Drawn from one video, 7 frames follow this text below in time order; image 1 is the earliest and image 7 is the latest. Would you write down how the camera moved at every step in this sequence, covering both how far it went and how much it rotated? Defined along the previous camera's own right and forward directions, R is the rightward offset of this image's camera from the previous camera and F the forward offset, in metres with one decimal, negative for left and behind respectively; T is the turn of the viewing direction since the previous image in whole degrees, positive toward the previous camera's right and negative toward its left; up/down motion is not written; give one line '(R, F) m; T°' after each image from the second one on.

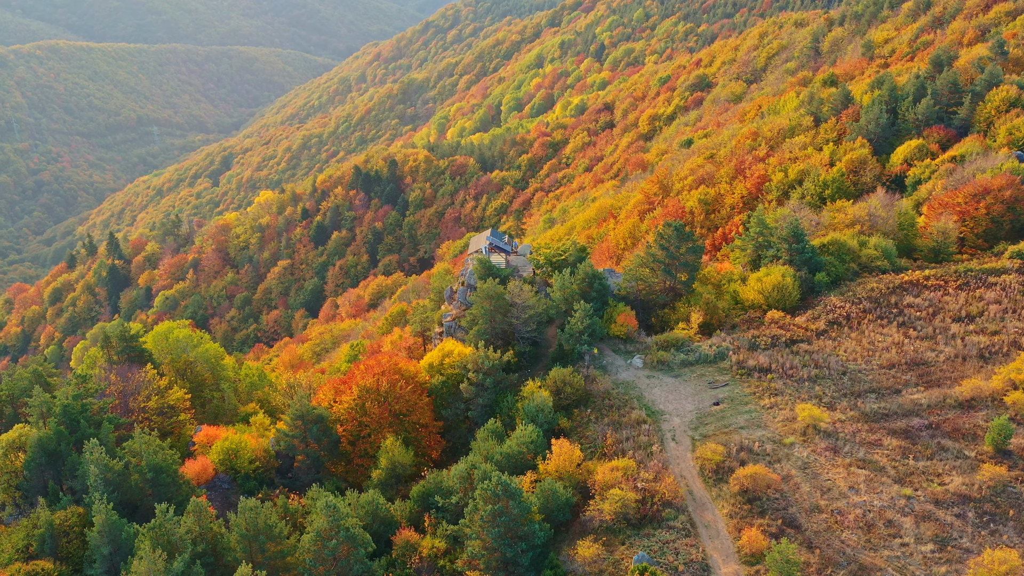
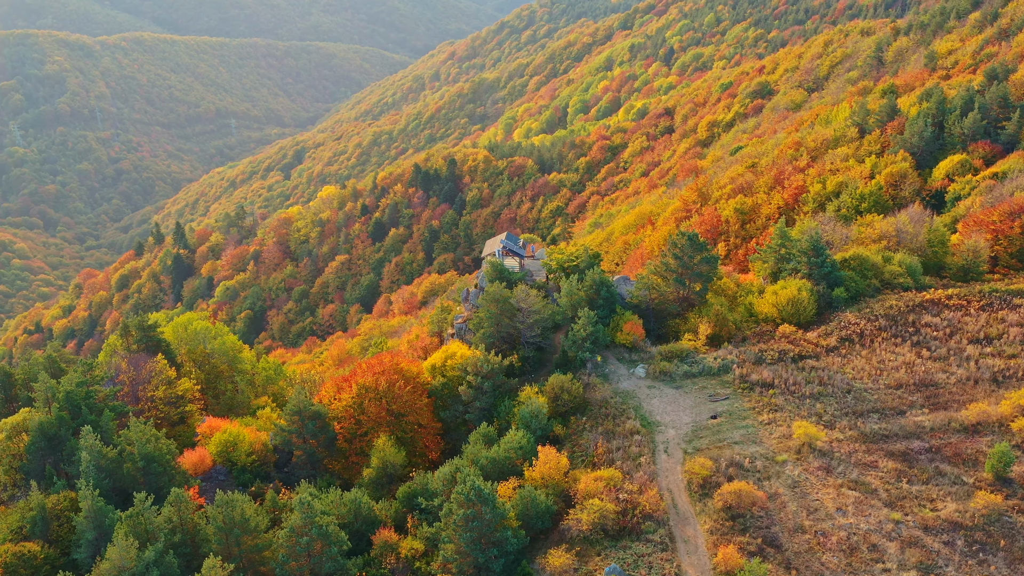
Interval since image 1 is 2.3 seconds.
(+2.8, +0.2) m; -4°
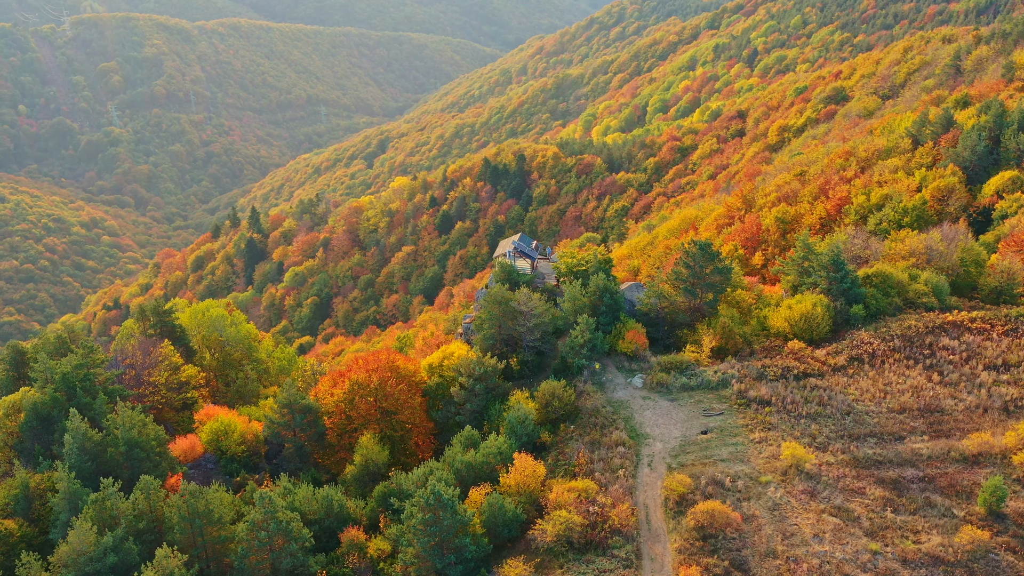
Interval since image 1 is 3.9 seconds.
(+3.5, +0.6) m; -4°
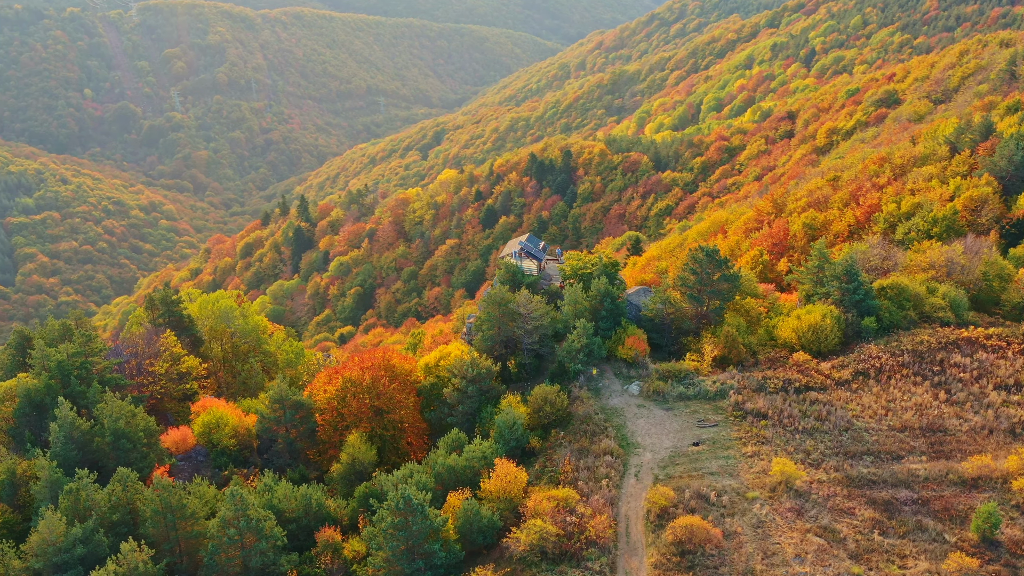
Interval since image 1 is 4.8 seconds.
(+2.4, +0.7) m; -3°
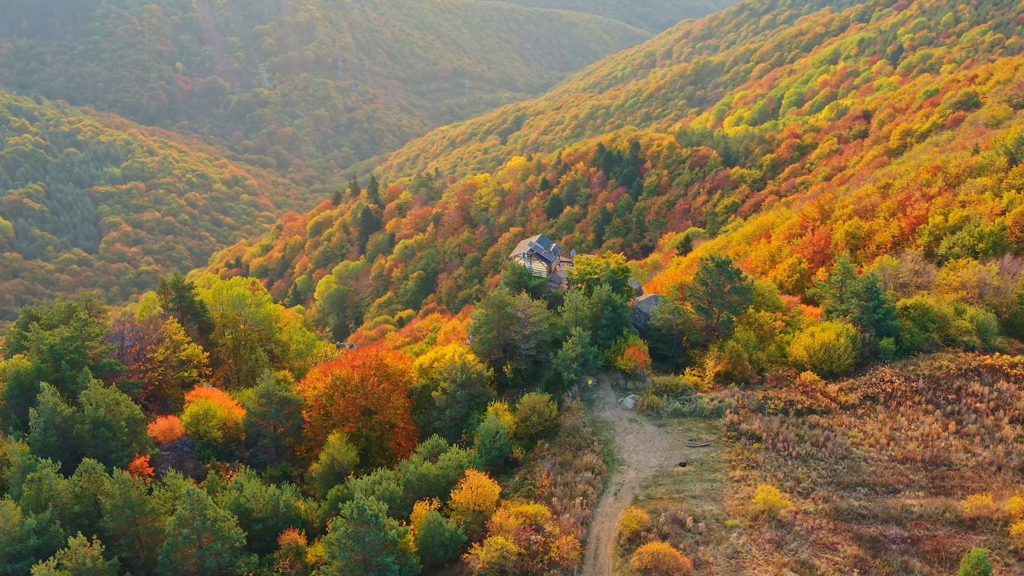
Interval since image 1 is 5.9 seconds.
(+3.3, +1.3) m; -4°
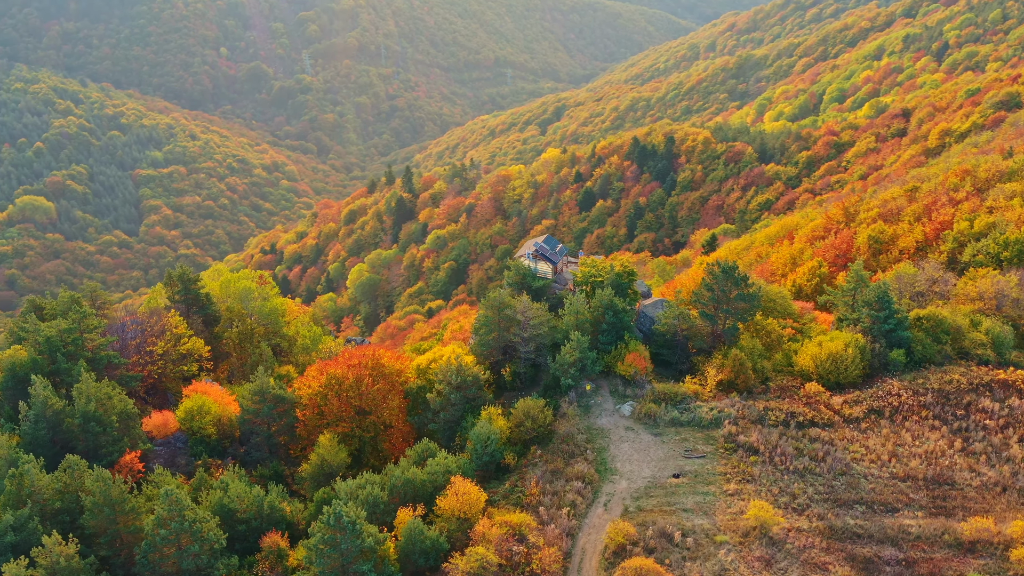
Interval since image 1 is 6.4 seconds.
(+1.6, +0.8) m; -2°
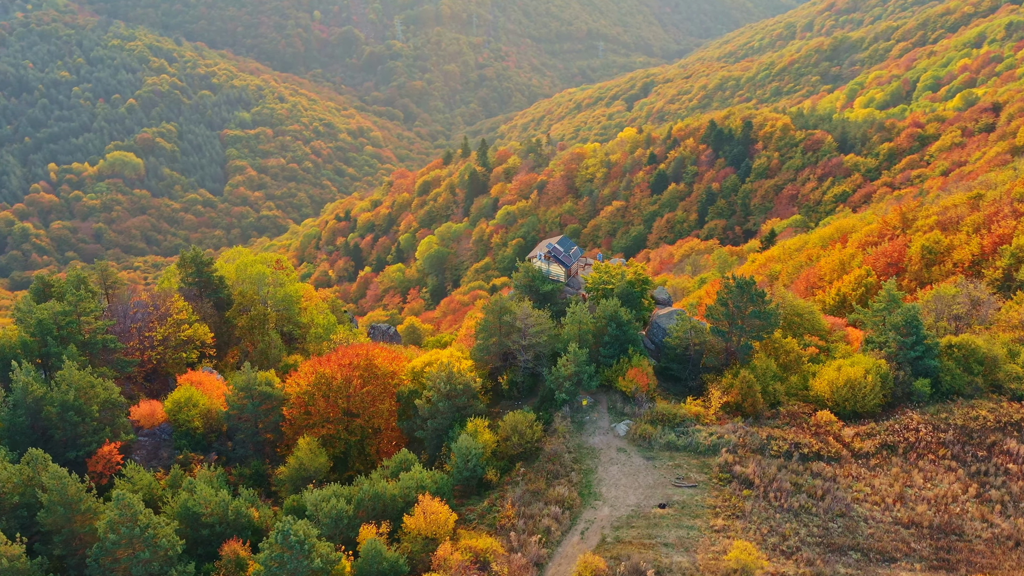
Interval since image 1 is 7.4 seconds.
(+3.2, +2.1) m; -4°
